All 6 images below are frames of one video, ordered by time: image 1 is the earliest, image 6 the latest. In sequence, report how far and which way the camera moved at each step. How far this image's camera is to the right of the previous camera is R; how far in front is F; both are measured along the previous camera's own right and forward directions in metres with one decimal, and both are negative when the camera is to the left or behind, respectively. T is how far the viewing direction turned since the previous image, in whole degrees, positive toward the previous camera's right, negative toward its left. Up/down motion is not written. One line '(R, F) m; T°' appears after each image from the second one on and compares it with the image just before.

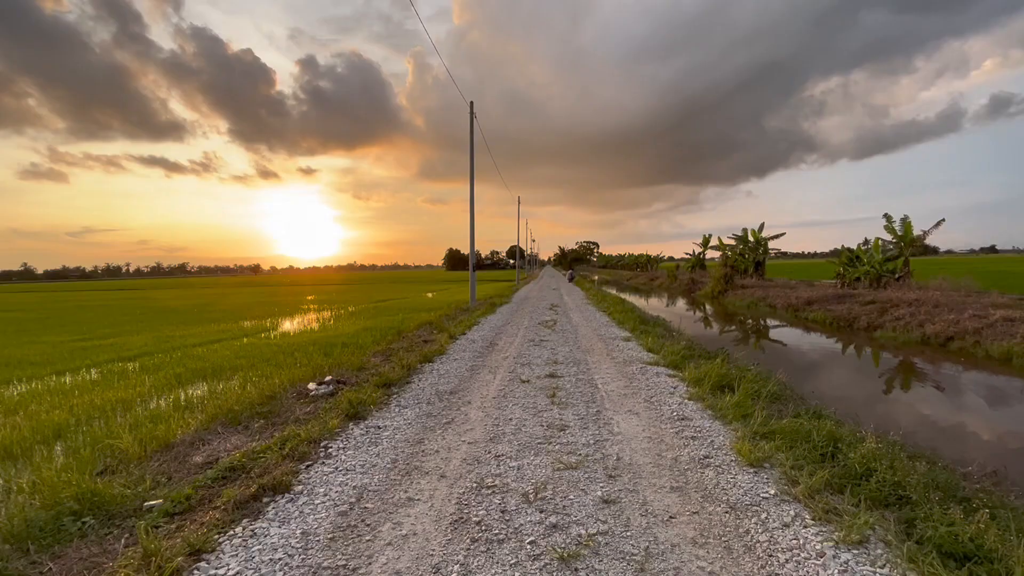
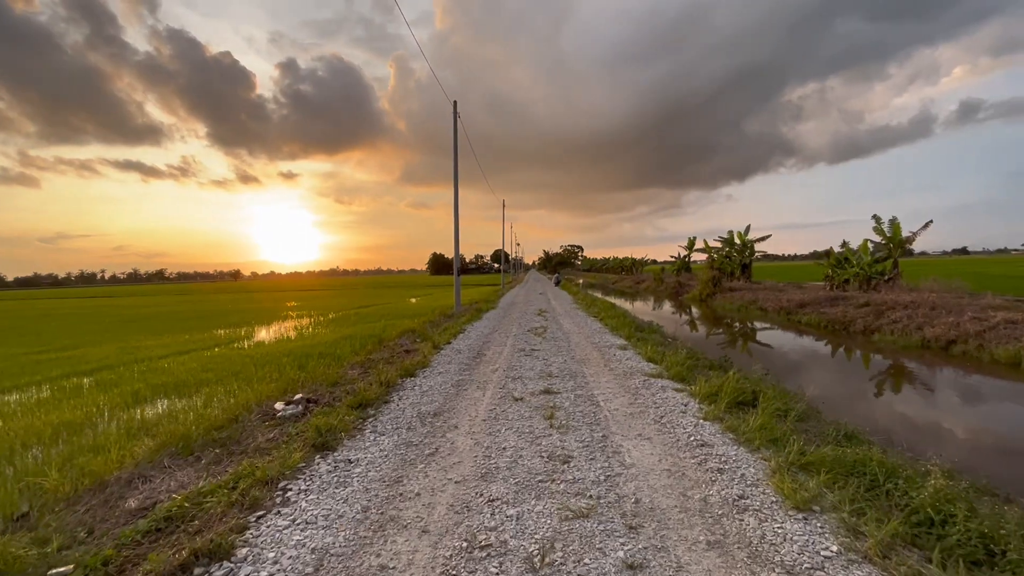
(-0.1, +0.8) m; +2°
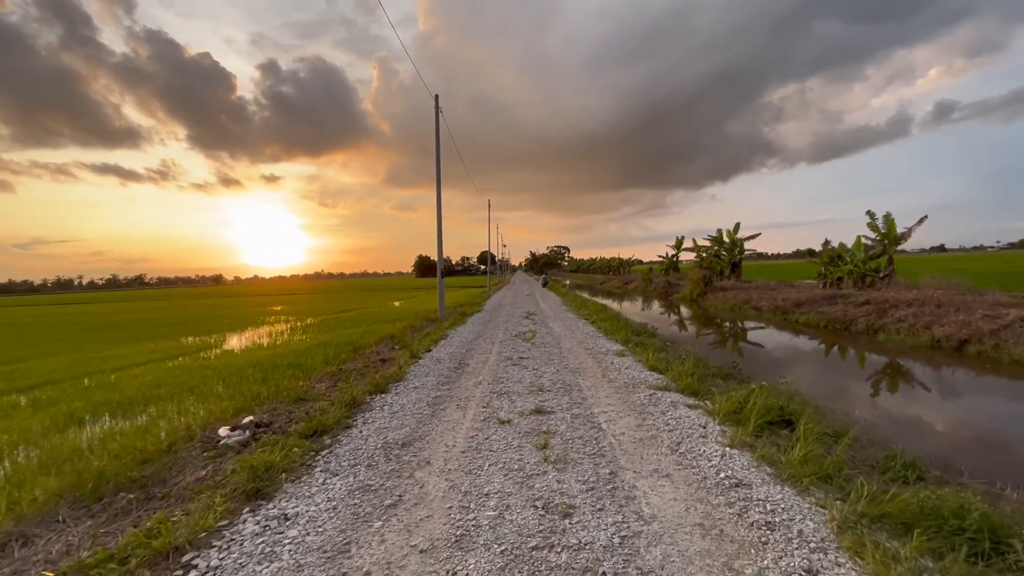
(0.0, +1.1) m; +1°
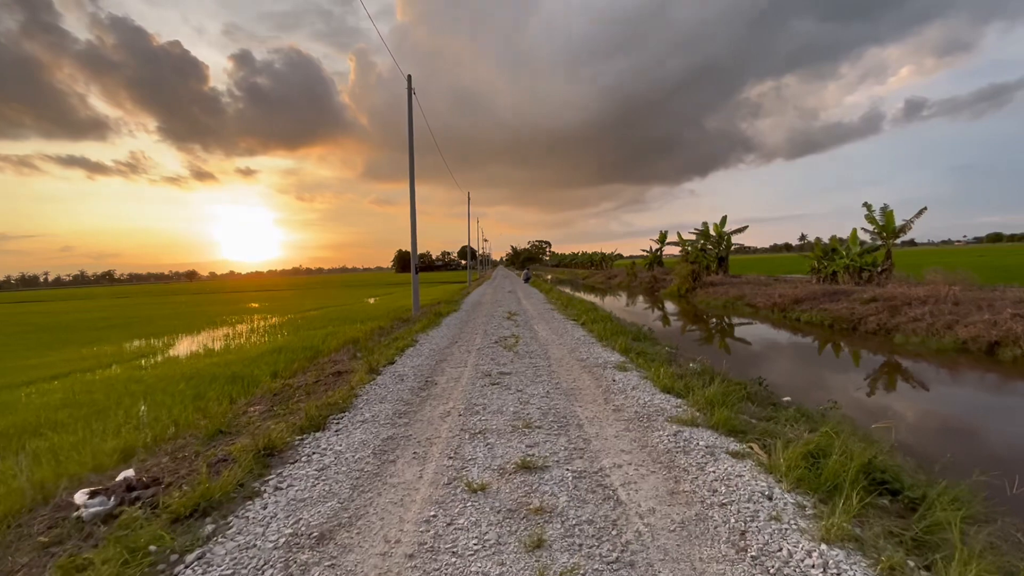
(0.0, +1.9) m; +2°
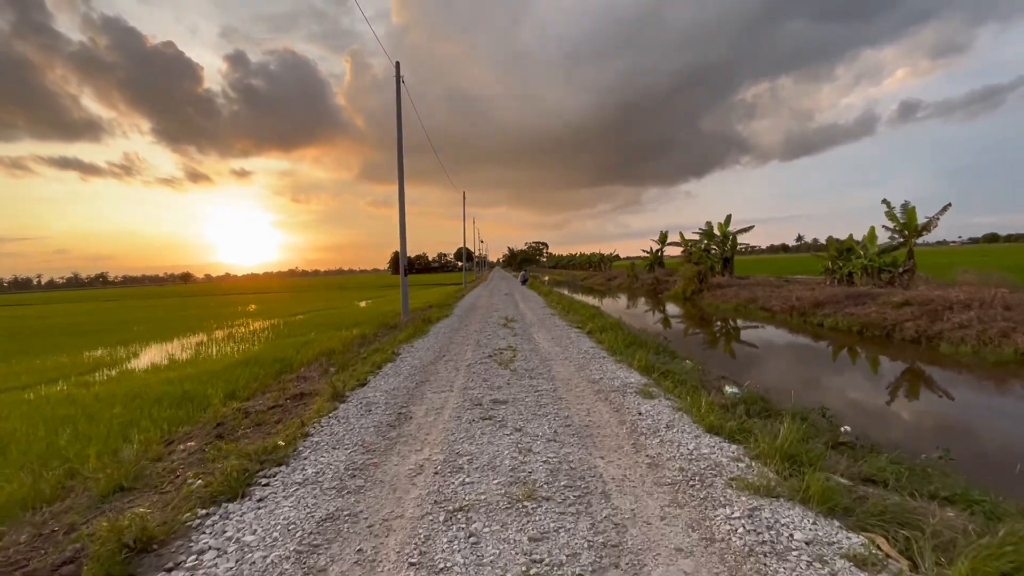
(0.0, +1.7) m; 0°
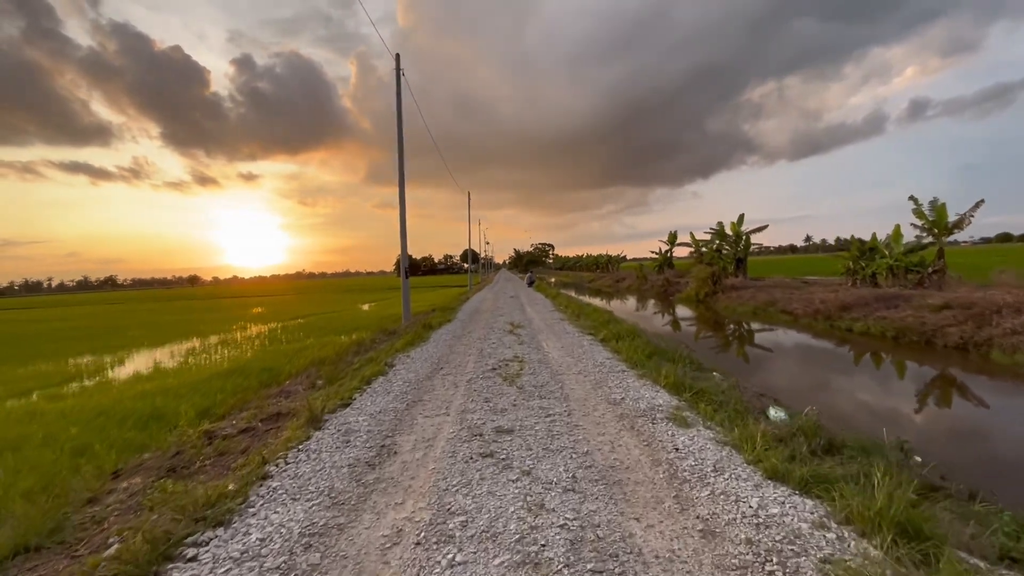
(0.0, +1.1) m; -1°
